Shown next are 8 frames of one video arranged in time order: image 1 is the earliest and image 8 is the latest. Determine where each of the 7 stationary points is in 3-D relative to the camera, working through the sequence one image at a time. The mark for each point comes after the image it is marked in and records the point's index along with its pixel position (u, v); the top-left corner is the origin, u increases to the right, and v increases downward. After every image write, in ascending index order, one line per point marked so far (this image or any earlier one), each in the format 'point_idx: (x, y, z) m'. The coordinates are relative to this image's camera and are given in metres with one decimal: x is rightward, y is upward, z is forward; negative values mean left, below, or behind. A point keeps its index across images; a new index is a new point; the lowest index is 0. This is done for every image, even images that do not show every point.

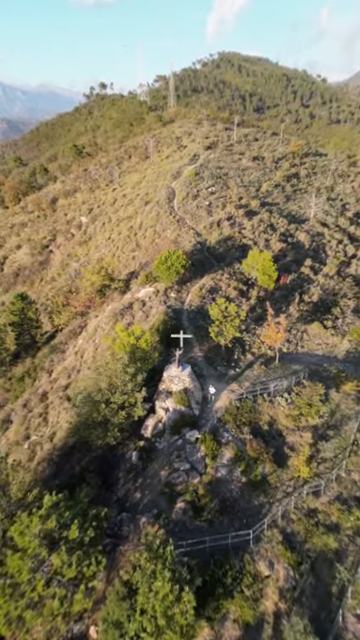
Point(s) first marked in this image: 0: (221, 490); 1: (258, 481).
0: (+2.7, -10.4, +19.2) m
1: (+5.2, -10.5, +20.4) m
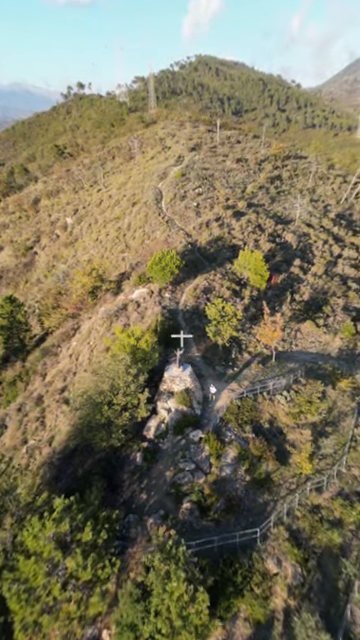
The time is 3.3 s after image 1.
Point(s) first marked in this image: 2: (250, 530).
0: (+3.0, -10.4, +19.2) m
1: (+5.5, -10.4, +20.4) m
2: (+4.2, -11.9, +17.5) m
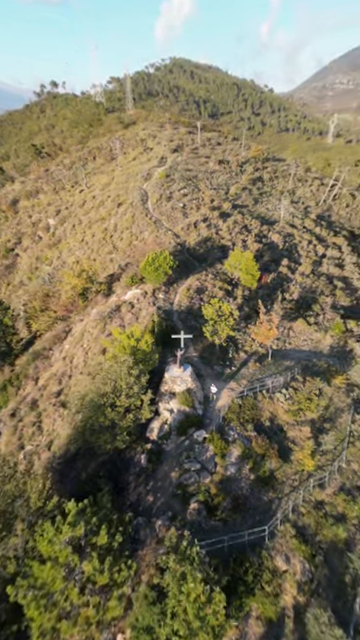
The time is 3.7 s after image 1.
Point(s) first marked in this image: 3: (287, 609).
0: (+3.3, -10.3, +19.2) m
1: (+5.8, -10.3, +20.5) m
2: (+4.5, -11.8, +17.5) m
3: (+5.1, -13.7, +14.7) m
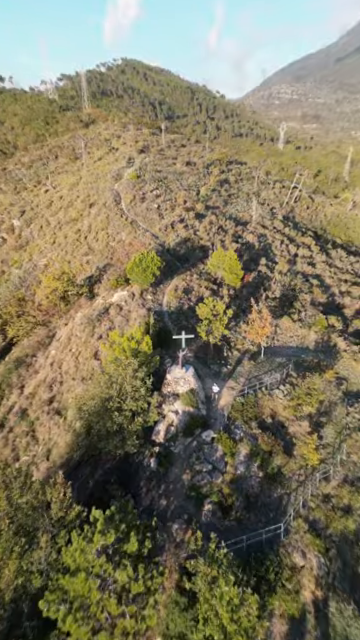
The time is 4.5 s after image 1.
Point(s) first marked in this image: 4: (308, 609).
0: (+3.9, -10.2, +19.1) m
1: (+6.3, -10.1, +20.5) m
2: (+5.3, -11.6, +17.5) m
3: (+6.1, -13.5, +14.7) m
4: (+6.1, -13.7, +14.6) m
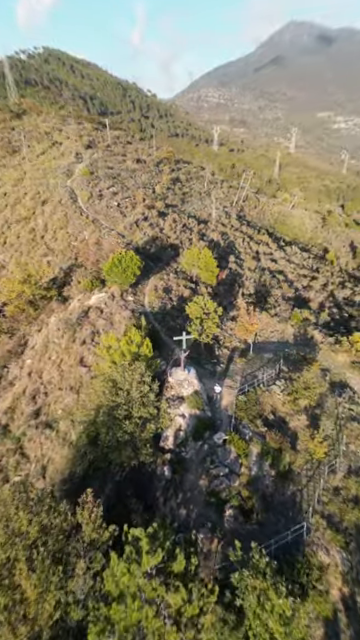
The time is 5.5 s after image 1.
0: (+4.7, -10.0, +18.6) m
1: (+6.9, -9.8, +20.3) m
2: (+6.3, -11.4, +17.2) m
3: (+7.5, -13.2, +14.5) m
4: (+7.4, -13.4, +14.4) m
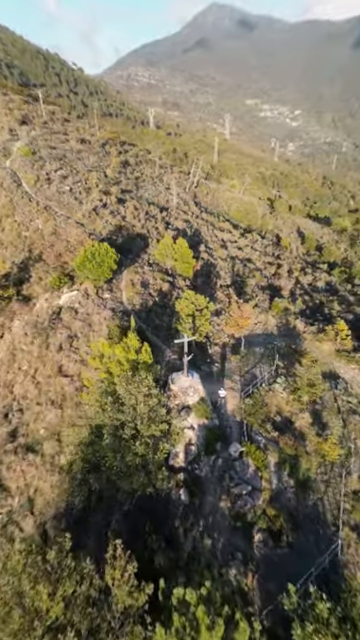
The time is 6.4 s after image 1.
0: (+5.5, -9.9, +16.8) m
1: (+7.5, -9.6, +18.7) m
2: (+7.3, -11.3, +15.6) m
3: (+8.8, -13.1, +13.1) m
4: (+8.8, -13.3, +13.0) m
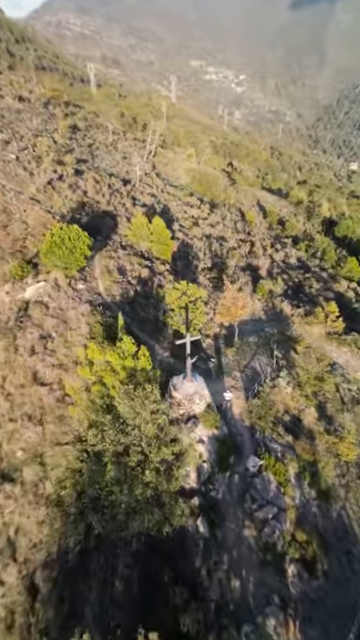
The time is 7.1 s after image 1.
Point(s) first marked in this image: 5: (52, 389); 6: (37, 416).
0: (+6.2, -9.7, +14.8) m
1: (+8.0, -9.2, +16.8) m
2: (+8.1, -11.0, +13.8) m
3: (+9.9, -13.0, +11.6) m
4: (+9.9, -13.1, +11.5) m
5: (-9.0, -4.8, +21.7) m
6: (-9.7, -6.4, +20.9) m
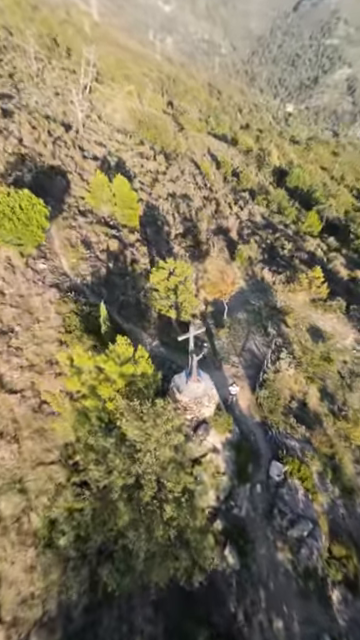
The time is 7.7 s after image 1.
0: (+7.0, -9.1, +13.2) m
1: (+8.6, -8.3, +15.4) m
2: (+9.1, -10.4, +12.6) m
3: (+11.3, -12.4, +10.8) m
4: (+11.3, -12.5, +10.7) m
5: (-9.1, -4.6, +17.9) m
6: (-9.6, -6.3, +17.2) m
